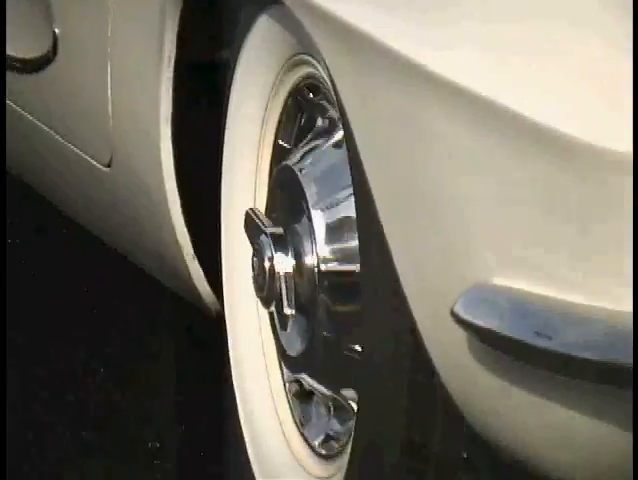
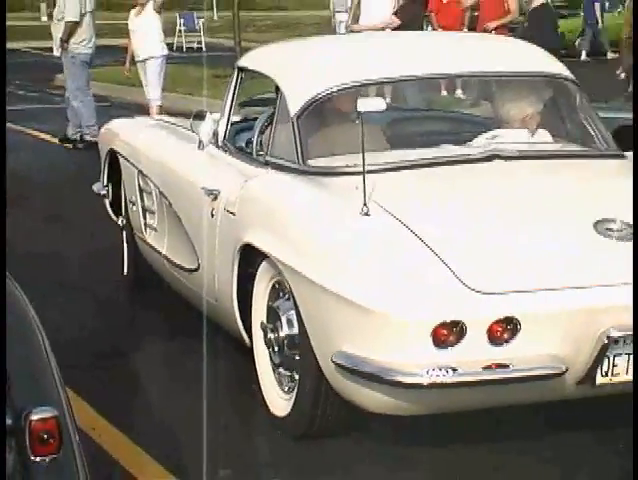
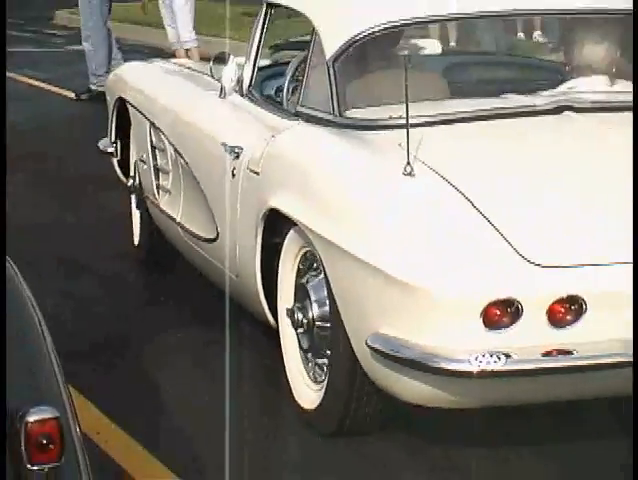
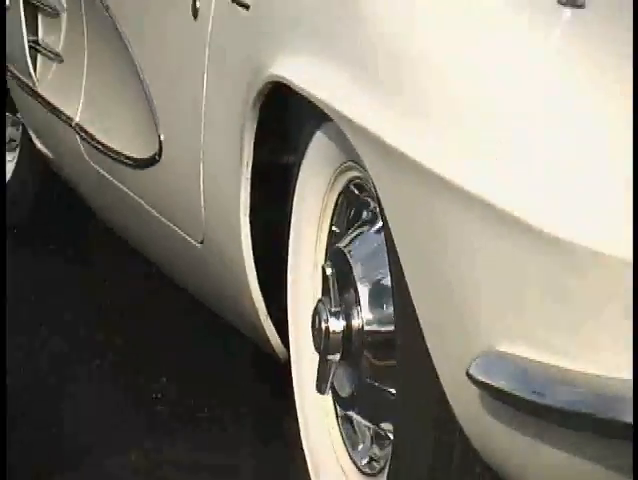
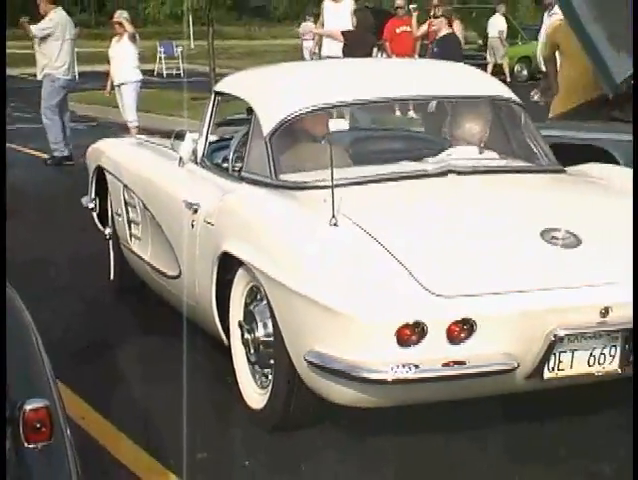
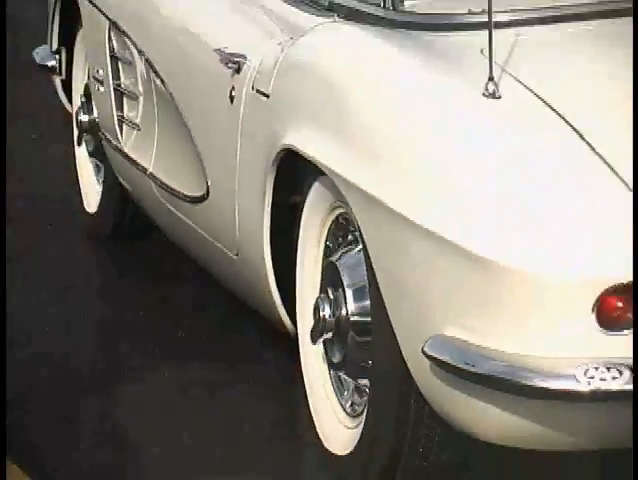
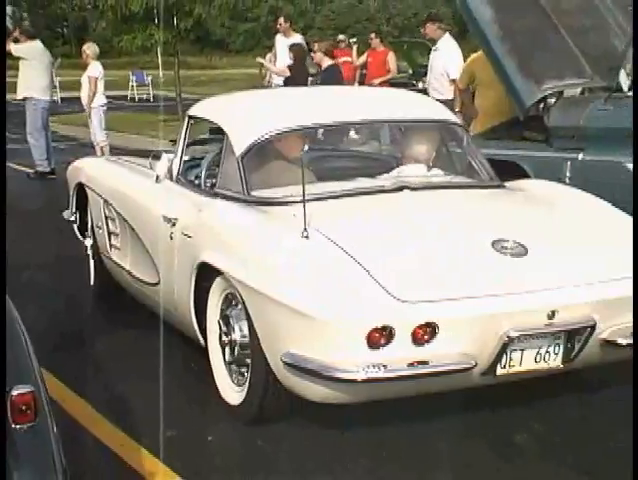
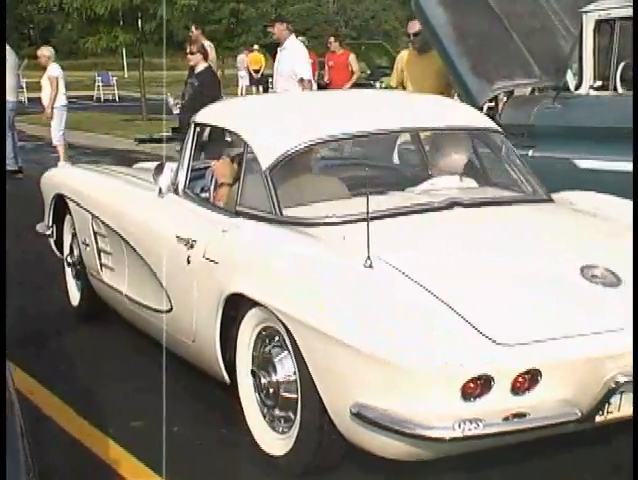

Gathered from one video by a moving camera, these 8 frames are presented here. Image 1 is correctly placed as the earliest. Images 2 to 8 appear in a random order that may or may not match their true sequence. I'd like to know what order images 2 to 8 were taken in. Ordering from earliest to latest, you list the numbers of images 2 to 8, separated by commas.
4, 6, 3, 2, 5, 7, 8
